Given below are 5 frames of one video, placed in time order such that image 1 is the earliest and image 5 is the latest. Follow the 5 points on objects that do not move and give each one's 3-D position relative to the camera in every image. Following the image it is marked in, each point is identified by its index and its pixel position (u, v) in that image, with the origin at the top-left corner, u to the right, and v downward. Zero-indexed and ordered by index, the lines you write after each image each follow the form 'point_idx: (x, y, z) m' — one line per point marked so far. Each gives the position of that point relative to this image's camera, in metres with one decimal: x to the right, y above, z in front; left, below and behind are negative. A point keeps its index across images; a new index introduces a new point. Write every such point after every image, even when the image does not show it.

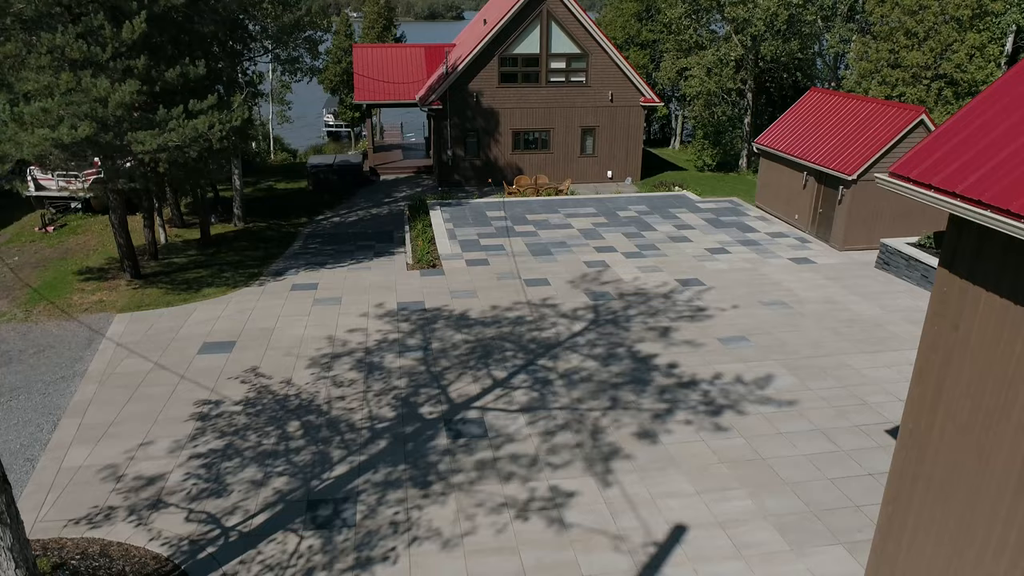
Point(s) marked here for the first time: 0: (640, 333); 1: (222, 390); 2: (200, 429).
0: (+2.0, -0.7, +11.2) m
1: (-3.8, -1.3, +9.4) m
2: (-3.7, -1.7, +8.5) m
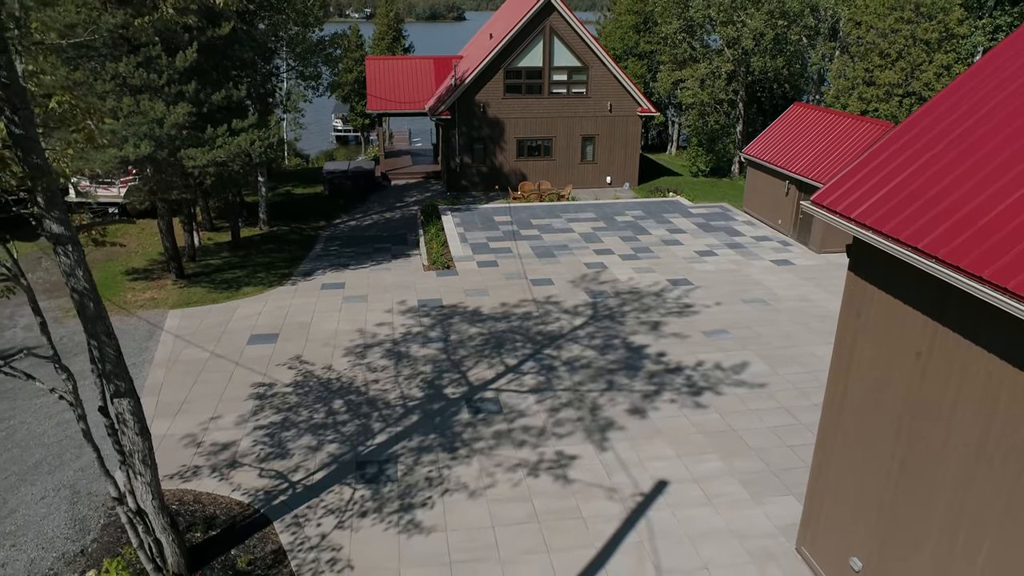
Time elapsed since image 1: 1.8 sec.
0: (+2.2, -0.7, +12.7) m
1: (-3.7, -1.3, +11.0) m
2: (-3.6, -1.7, +10.0) m
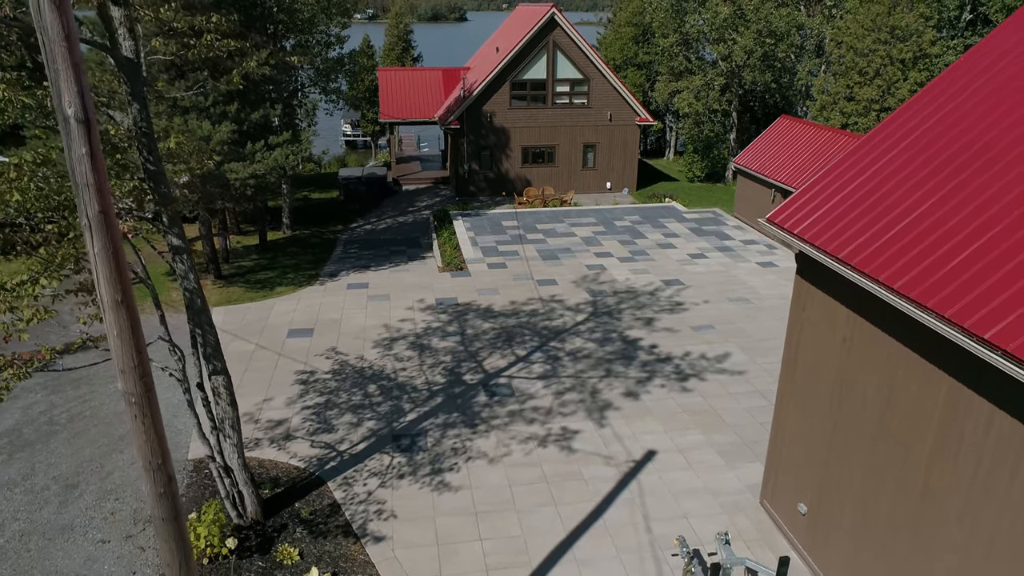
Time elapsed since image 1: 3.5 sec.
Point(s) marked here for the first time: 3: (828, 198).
0: (+2.4, -0.7, +14.3) m
1: (-3.5, -1.3, +12.5) m
2: (-3.4, -1.6, +11.5) m
3: (+3.2, +0.9, +7.3) m
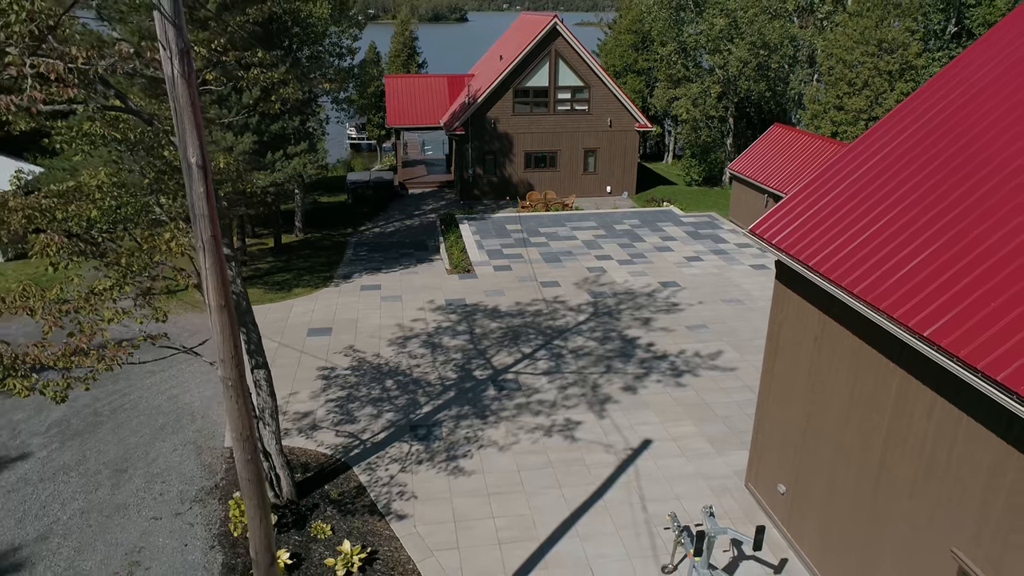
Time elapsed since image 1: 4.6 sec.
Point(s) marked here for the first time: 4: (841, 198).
0: (+2.5, -0.7, +15.2) m
1: (-3.4, -1.3, +13.4) m
2: (-3.3, -1.7, +12.4) m
3: (+3.3, +0.9, +8.2) m
4: (+3.7, +1.0, +7.9) m
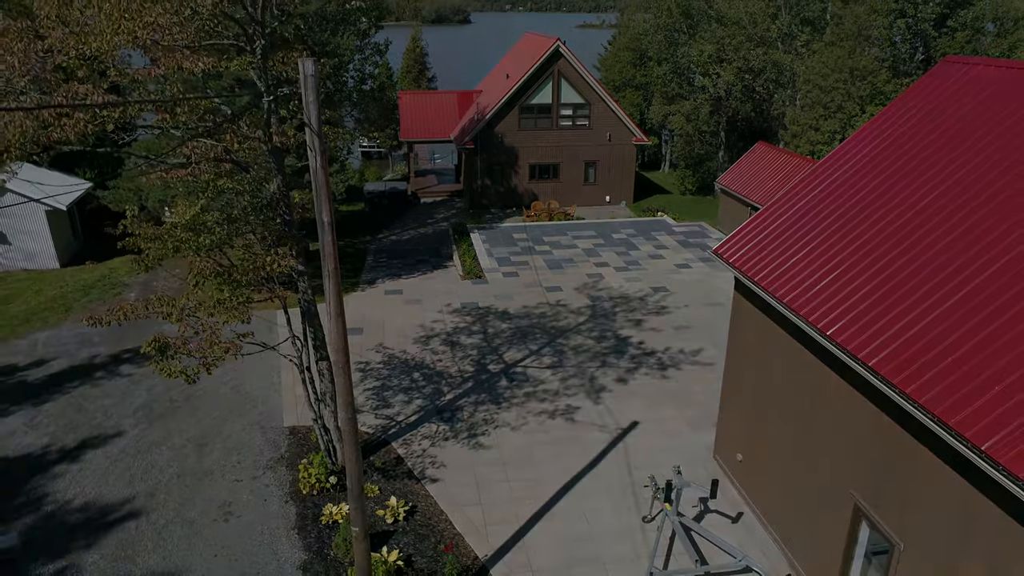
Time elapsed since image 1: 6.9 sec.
0: (+2.7, -0.9, +17.3) m
1: (-3.2, -1.5, +15.6) m
2: (-3.1, -1.8, +14.6) m
3: (+3.5, +0.7, +10.3) m
4: (+3.9, +0.9, +10.1) m
